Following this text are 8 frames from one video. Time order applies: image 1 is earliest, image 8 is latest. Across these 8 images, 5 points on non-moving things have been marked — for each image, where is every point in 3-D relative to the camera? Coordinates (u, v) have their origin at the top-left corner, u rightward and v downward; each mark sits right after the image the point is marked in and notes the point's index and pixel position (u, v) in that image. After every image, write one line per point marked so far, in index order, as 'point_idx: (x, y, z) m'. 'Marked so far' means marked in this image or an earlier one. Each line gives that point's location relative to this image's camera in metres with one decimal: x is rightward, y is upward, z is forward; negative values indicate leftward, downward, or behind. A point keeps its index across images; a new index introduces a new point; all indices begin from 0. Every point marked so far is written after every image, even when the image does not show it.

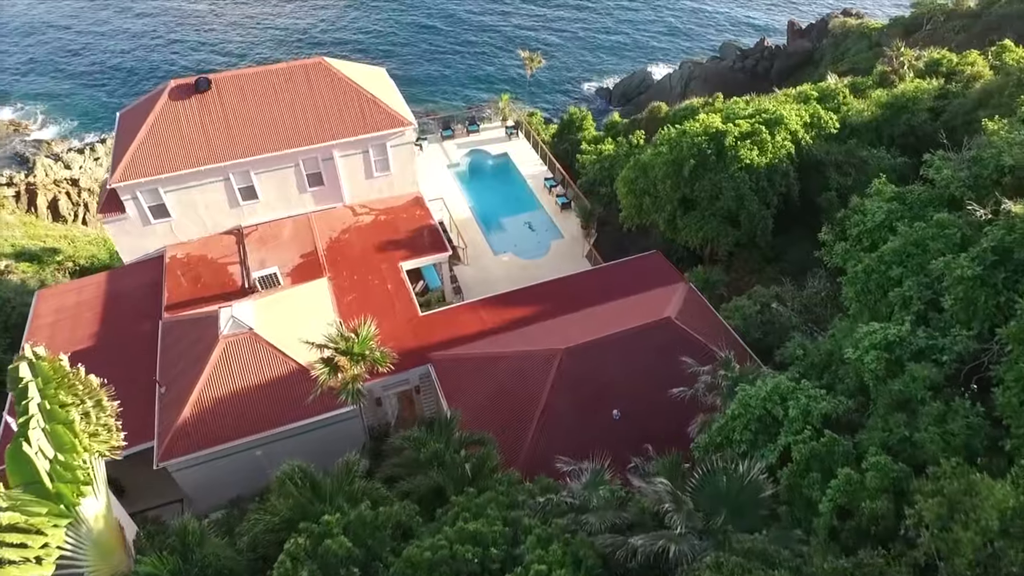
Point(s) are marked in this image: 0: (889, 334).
0: (+7.8, -1.0, +12.7) m
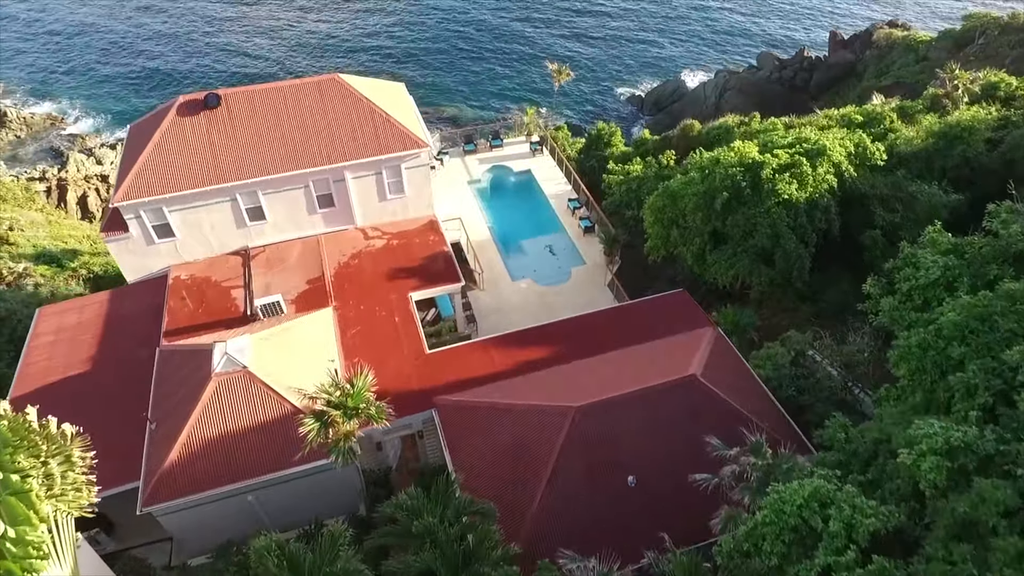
0: (+7.8, -2.6, +10.9) m
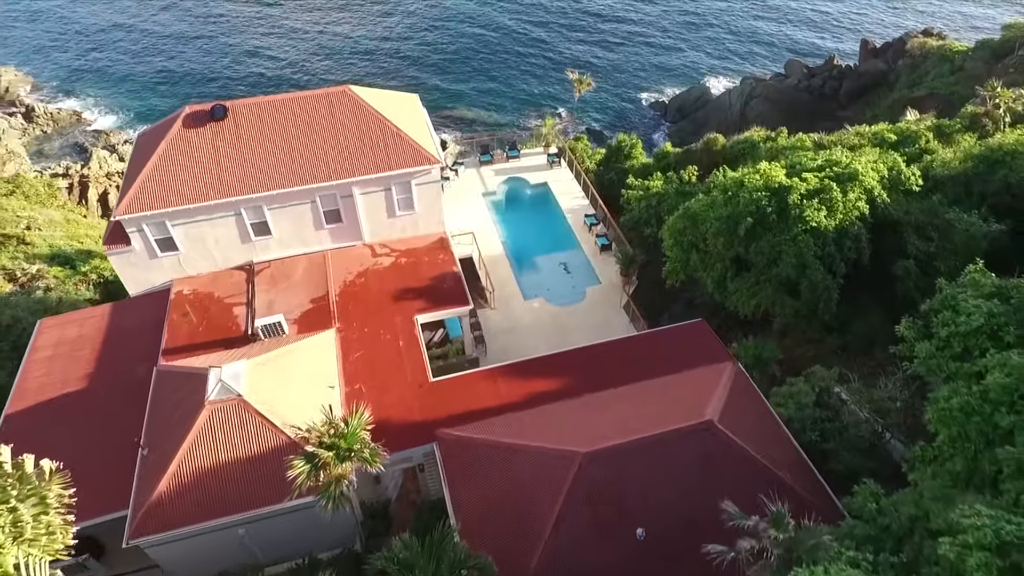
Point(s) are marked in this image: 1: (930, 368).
0: (+7.7, -3.8, +9.7) m
1: (+11.1, -2.1, +16.4) m
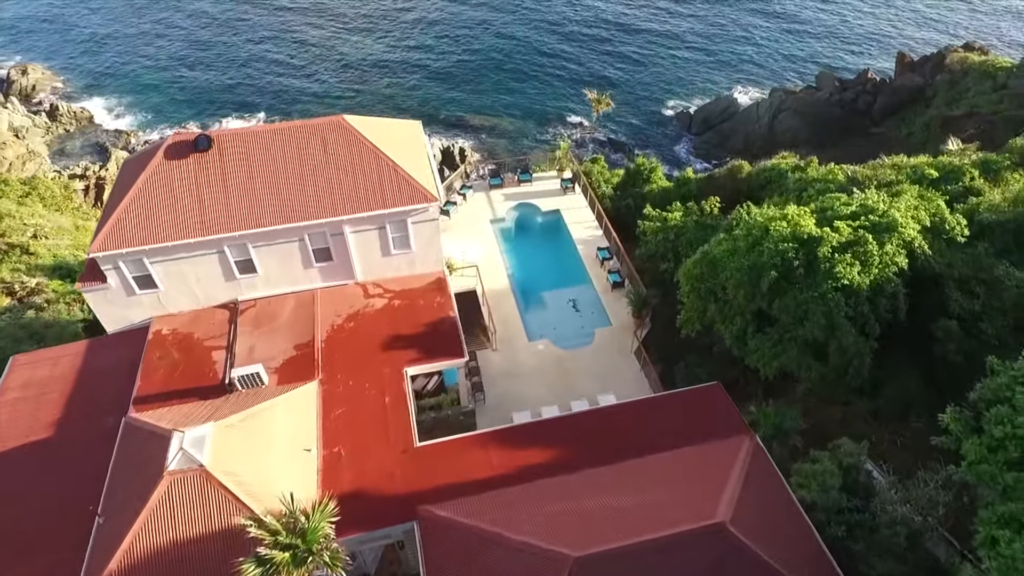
0: (+7.1, -5.9, +7.5) m
1: (+10.8, -4.3, +14.2) m
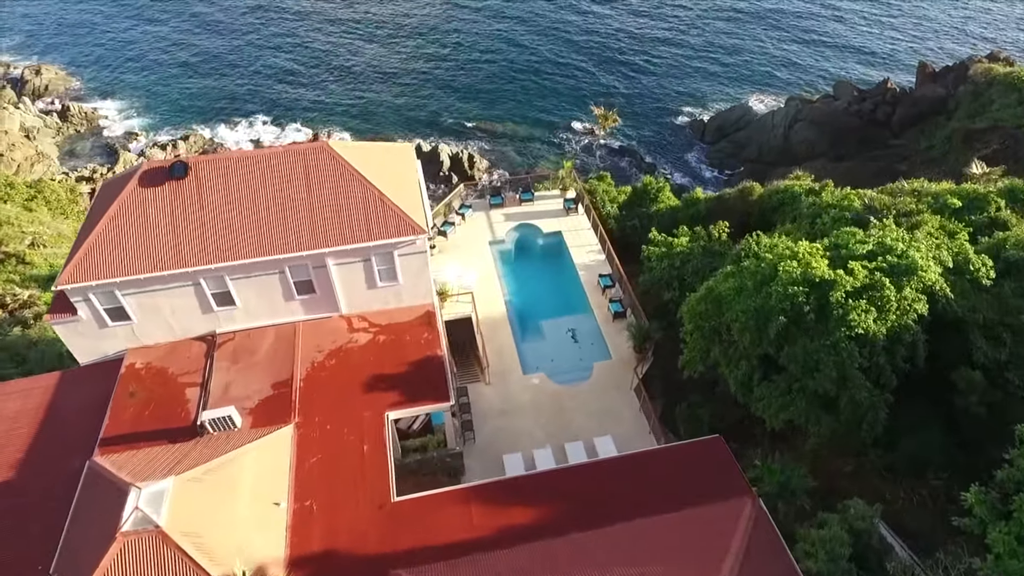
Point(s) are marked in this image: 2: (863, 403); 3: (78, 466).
0: (+6.4, -7.4, +6.1) m
1: (+10.2, -5.9, +12.6) m
2: (+11.1, -3.6, +19.4) m
3: (-14.0, -5.7, +19.8) m
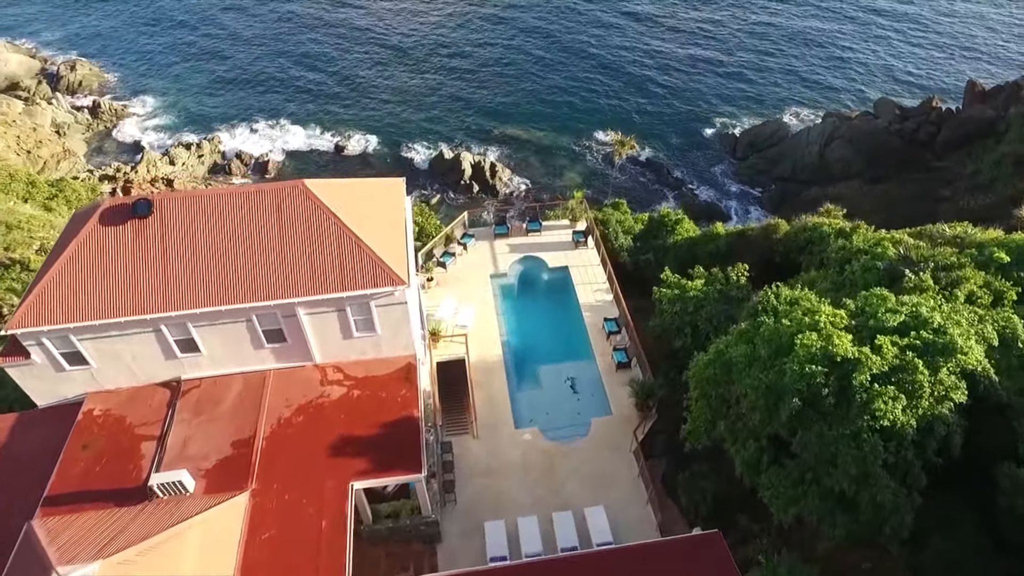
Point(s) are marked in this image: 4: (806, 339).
0: (+4.9, -9.5, +3.9) m
1: (+9.0, -8.2, +10.2) m
2: (+10.3, -6.0, +17.0) m
3: (-14.7, -7.1, +18.4) m
4: (+9.1, -1.6, +19.0) m
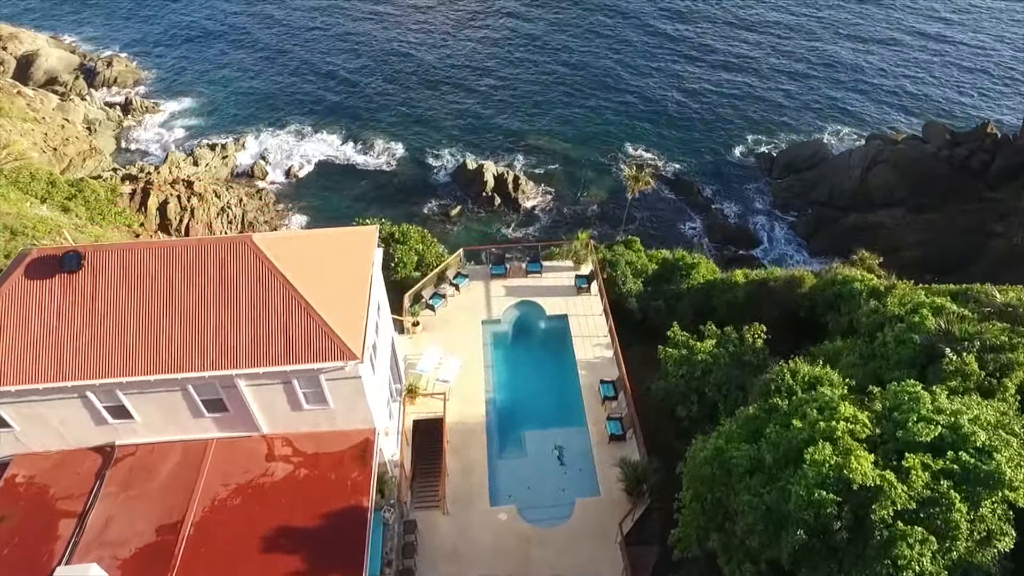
0: (+2.7, -12.0, +1.1) m
1: (+7.2, -10.8, +7.3) m
2: (+8.9, -8.7, +13.9) m
3: (-16.1, -8.7, +16.6) m
4: (+8.0, -4.3, +16.0) m
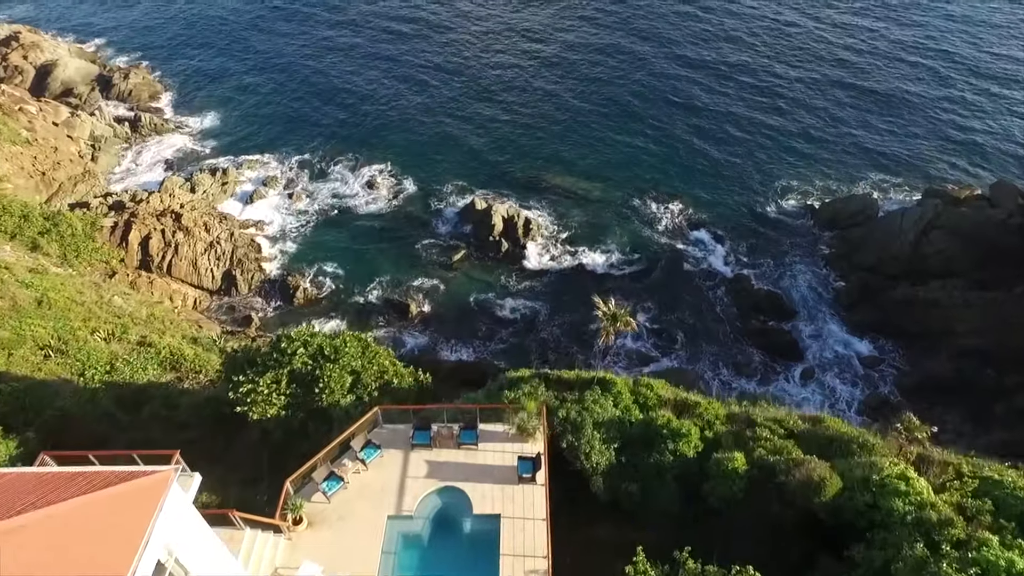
0: (-2.7, -18.9, -6.2) m
1: (+2.2, -18.0, -0.3) m
2: (+4.4, -16.0, +6.2) m
3: (-20.3, -14.7, +10.4) m
4: (+3.9, -11.5, +8.3) m
